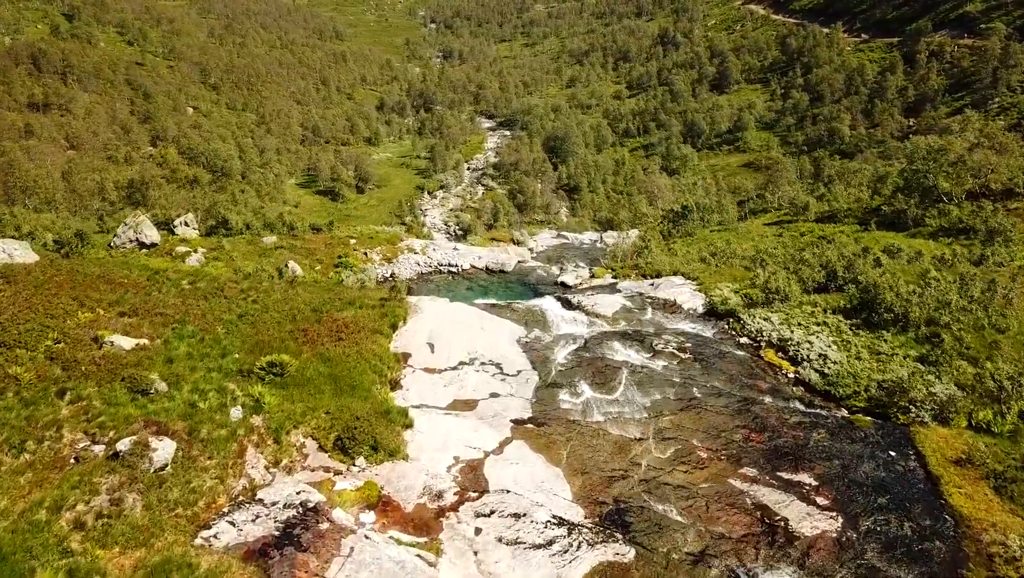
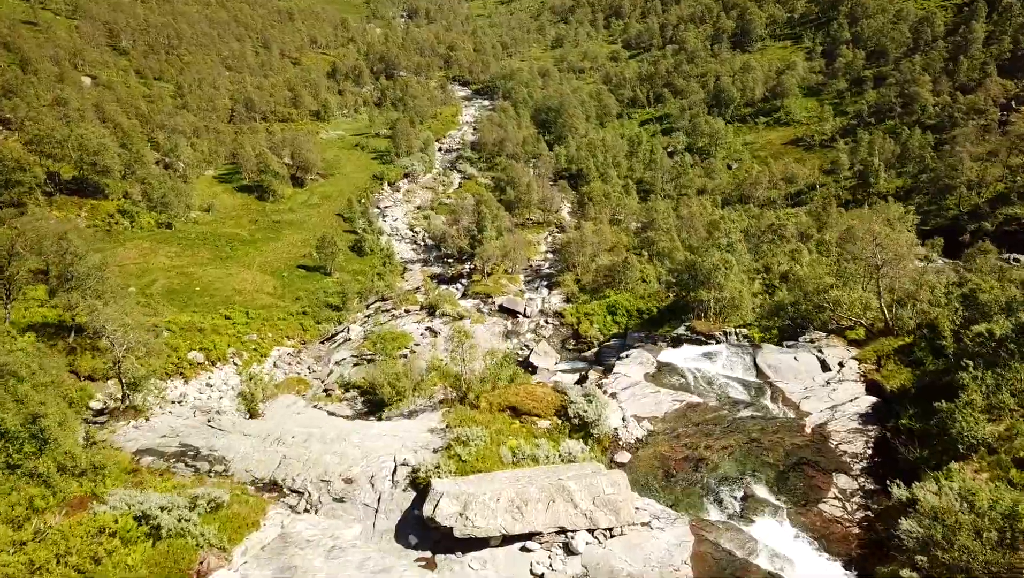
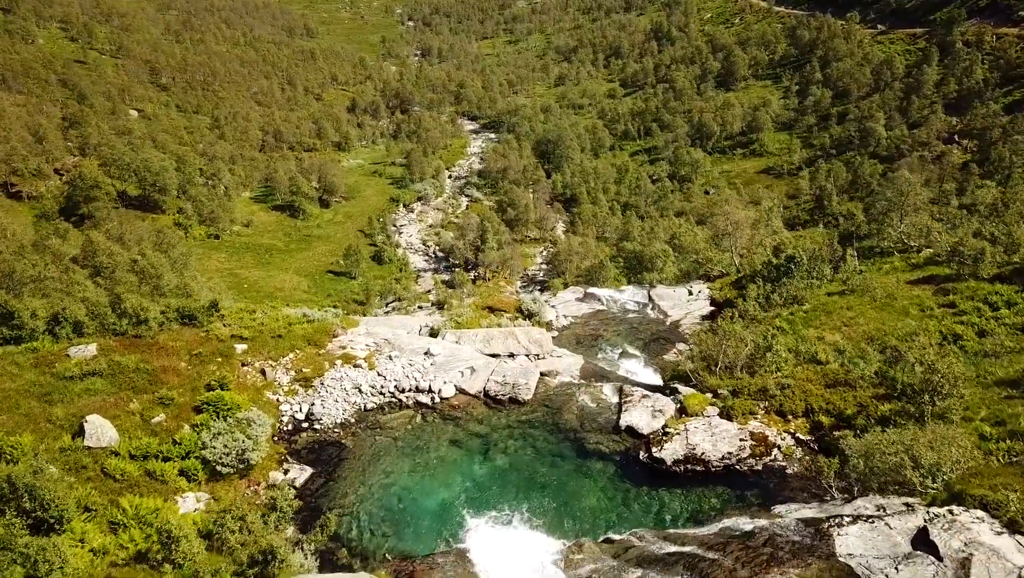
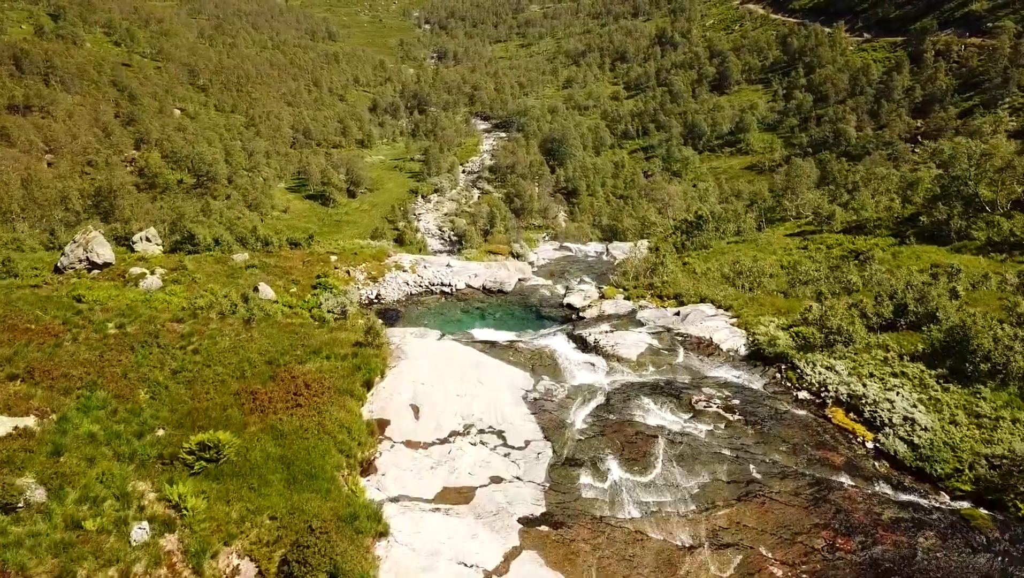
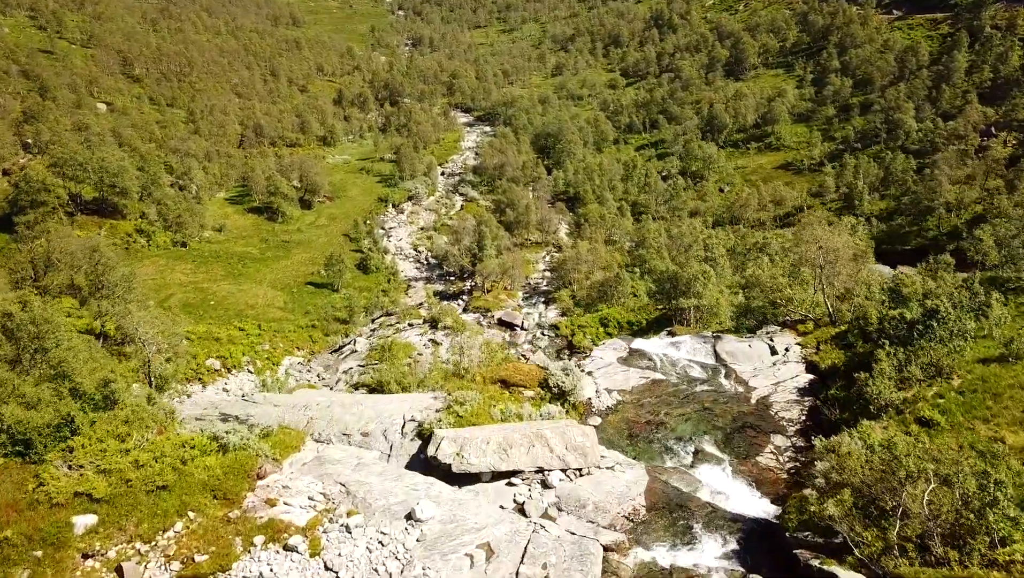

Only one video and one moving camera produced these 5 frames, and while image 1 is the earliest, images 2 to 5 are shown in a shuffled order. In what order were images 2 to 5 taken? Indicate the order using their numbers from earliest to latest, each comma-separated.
4, 3, 5, 2
